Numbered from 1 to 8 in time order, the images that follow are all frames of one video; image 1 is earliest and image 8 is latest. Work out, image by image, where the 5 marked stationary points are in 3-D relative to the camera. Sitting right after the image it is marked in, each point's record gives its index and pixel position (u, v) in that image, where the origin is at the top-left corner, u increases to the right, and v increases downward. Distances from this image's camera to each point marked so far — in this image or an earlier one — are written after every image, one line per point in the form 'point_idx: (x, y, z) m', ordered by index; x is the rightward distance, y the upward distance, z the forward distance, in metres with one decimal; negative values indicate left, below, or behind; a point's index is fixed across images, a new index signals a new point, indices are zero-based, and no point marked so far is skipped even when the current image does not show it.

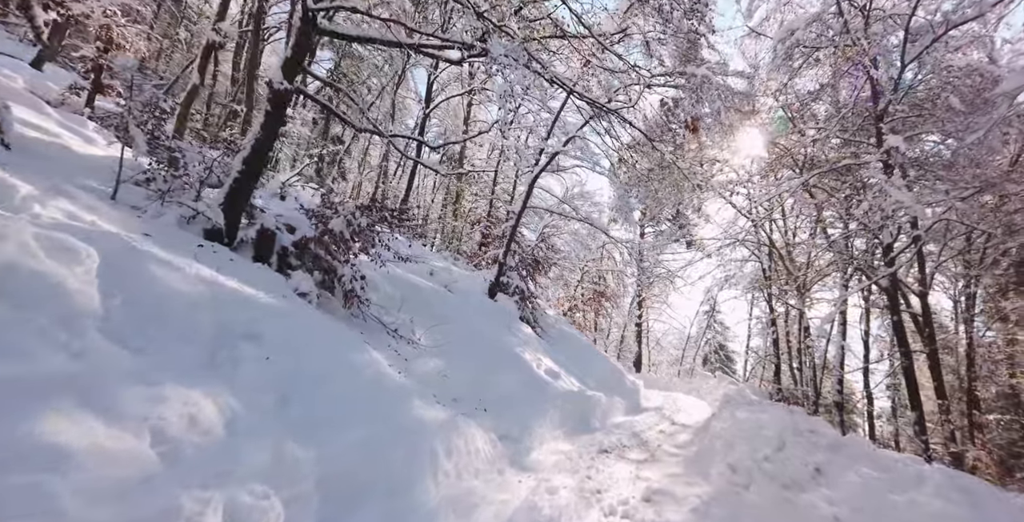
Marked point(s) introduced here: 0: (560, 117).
0: (+1.2, +3.6, +10.9) m
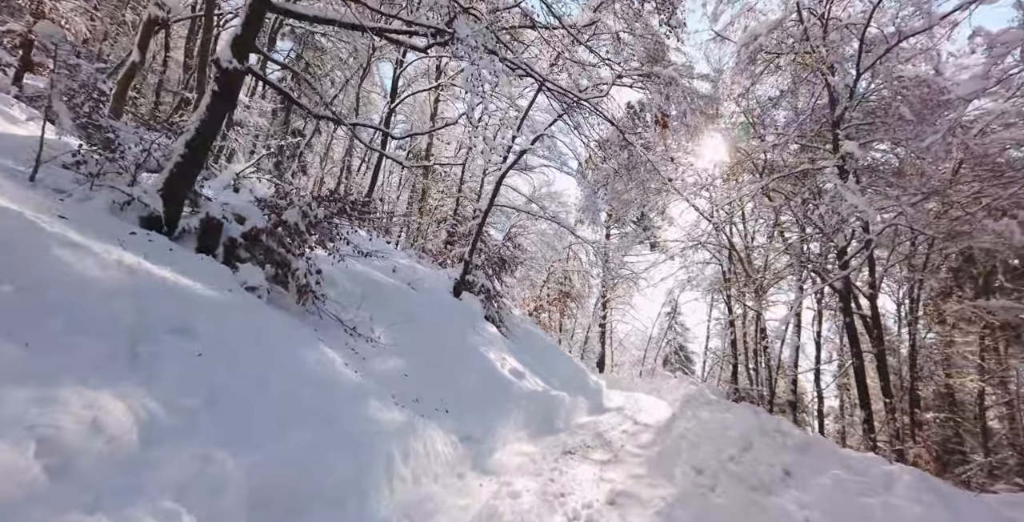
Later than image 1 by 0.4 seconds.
0: (+0.4, +3.6, +10.8) m
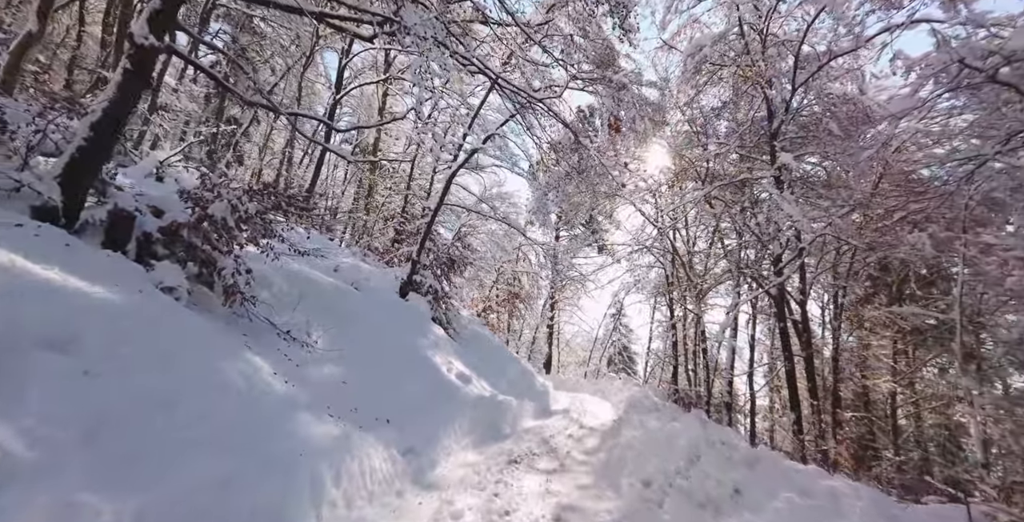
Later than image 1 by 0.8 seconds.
0: (-0.8, +3.6, +10.6) m
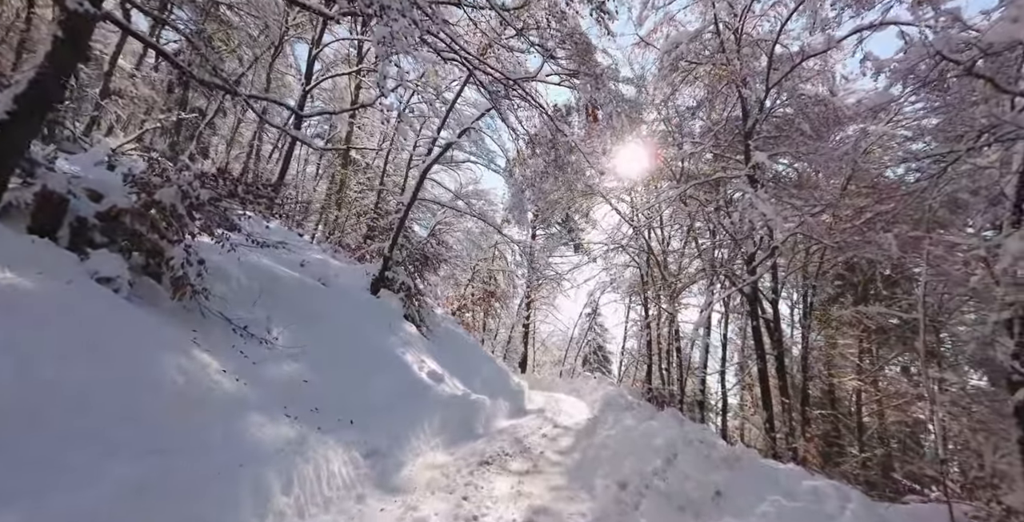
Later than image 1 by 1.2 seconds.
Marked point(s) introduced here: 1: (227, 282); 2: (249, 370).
0: (-1.4, +3.7, +10.4) m
1: (-3.2, -0.2, +4.8) m
2: (-2.3, -1.0, +3.8) m
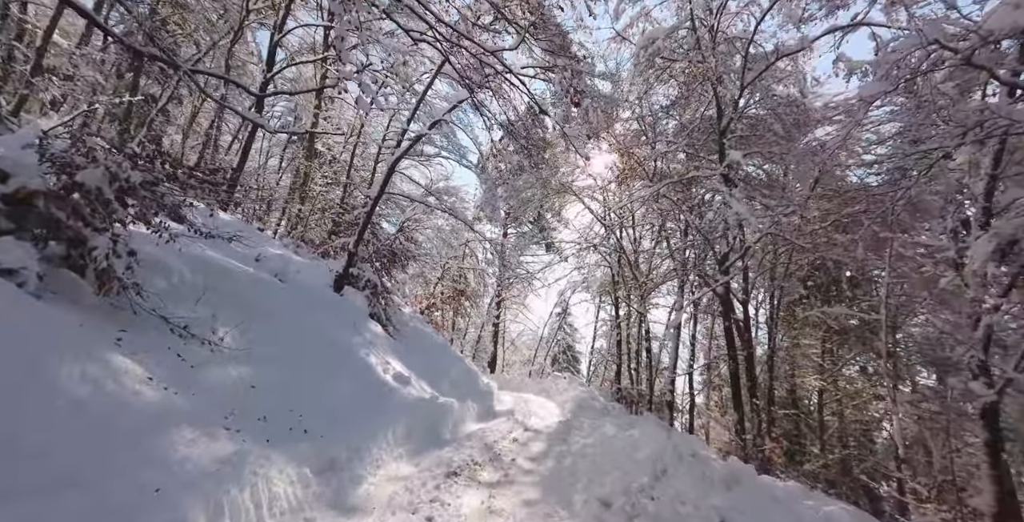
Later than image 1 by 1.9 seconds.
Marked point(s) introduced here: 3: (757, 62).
0: (-2.0, +3.8, +10.0) m
1: (-3.4, -0.2, +4.3) m
2: (-2.6, -0.9, +3.4) m
3: (+4.2, +3.3, +7.5) m
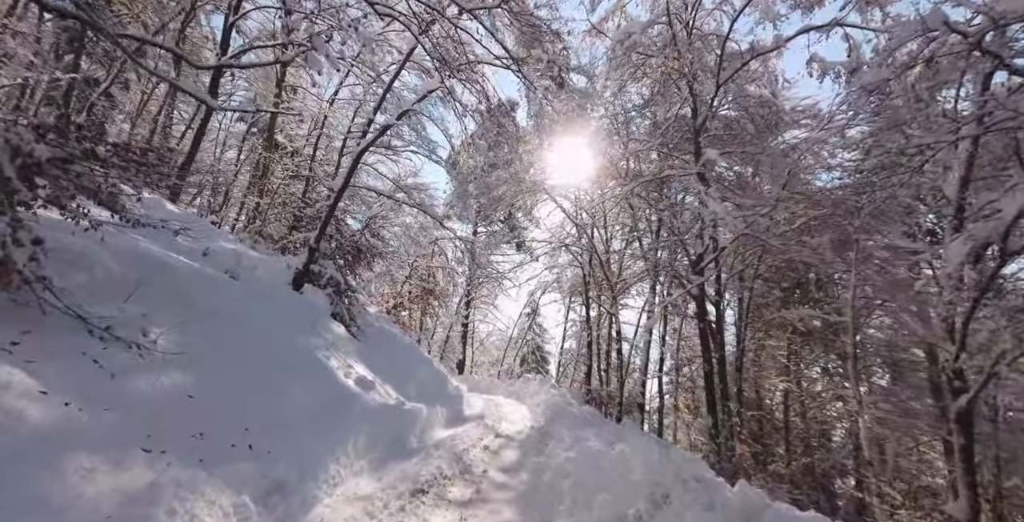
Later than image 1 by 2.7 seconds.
0: (-2.6, +3.8, +9.6) m
1: (-3.7, -0.1, +3.8) m
2: (-2.7, -0.8, +2.9) m
3: (+3.8, +3.3, +7.5) m
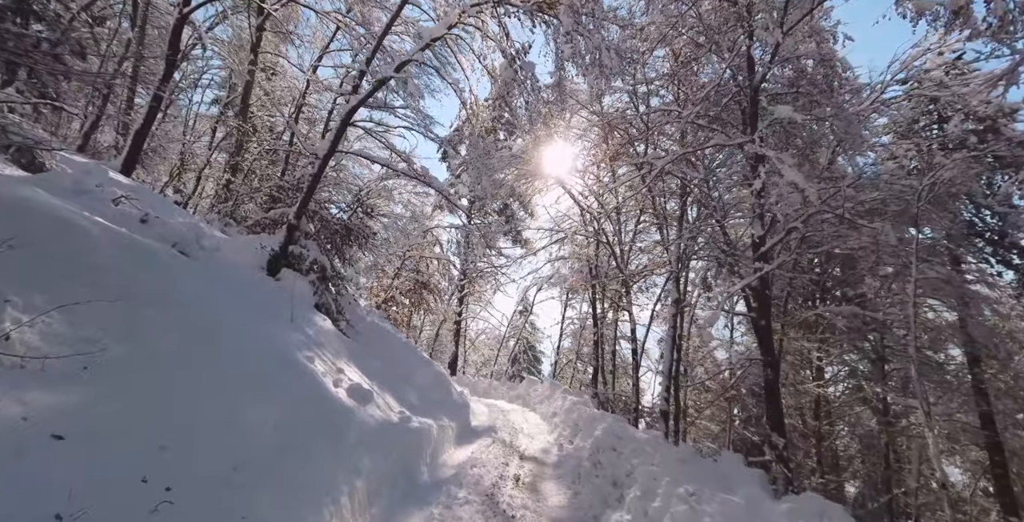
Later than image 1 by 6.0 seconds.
0: (-2.3, +4.1, +8.3) m
1: (-3.2, +0.2, +2.4) m
2: (-2.3, -0.6, +1.6) m
3: (+4.1, +3.5, +6.4) m
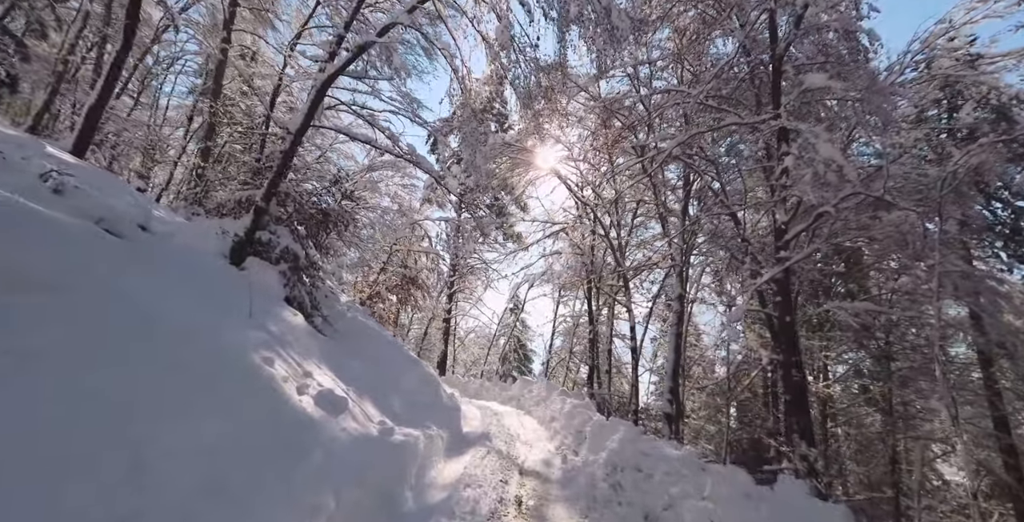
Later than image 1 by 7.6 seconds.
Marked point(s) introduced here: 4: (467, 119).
0: (-2.4, +4.3, +7.6) m
1: (-3.2, +0.3, +1.7) m
2: (-2.2, -0.4, +0.9) m
3: (+4.1, +3.7, +5.8) m
4: (-1.0, +2.7, +8.0) m
